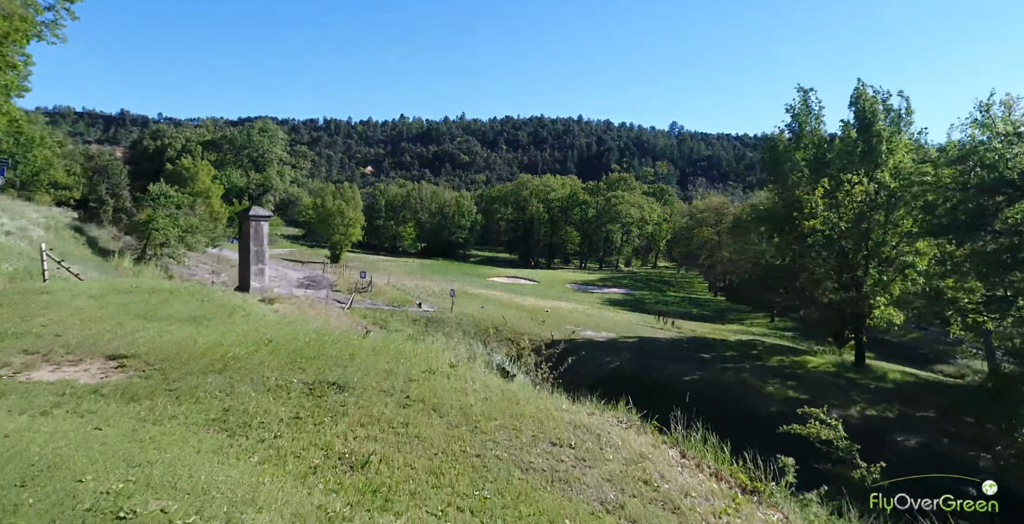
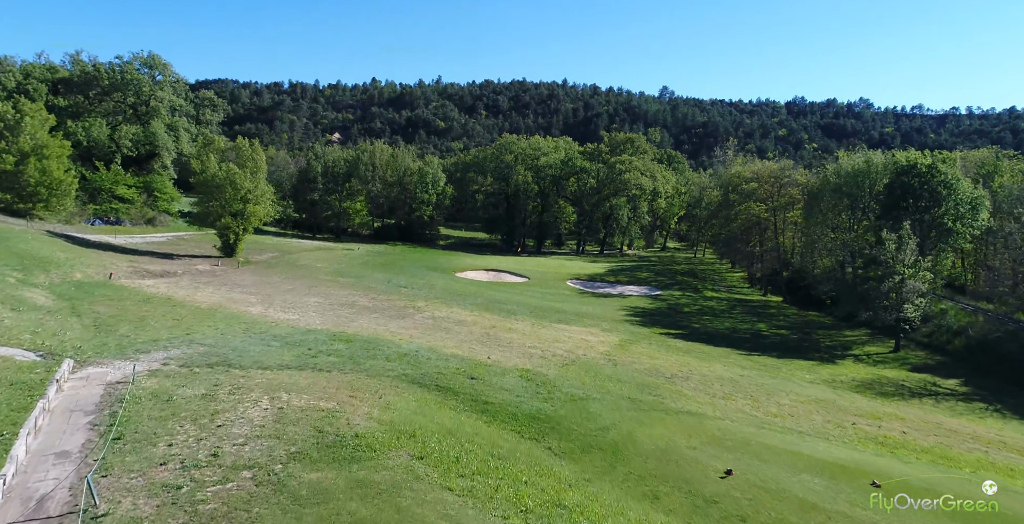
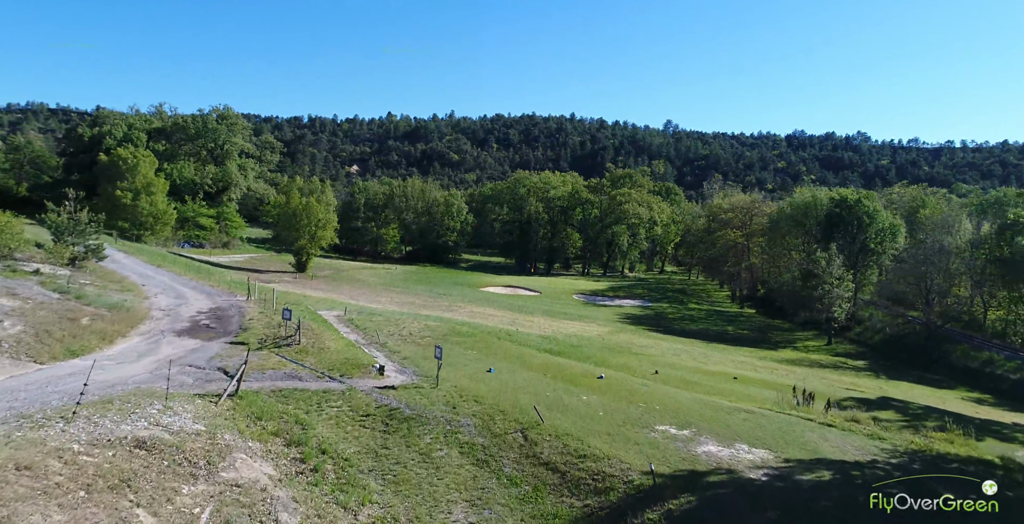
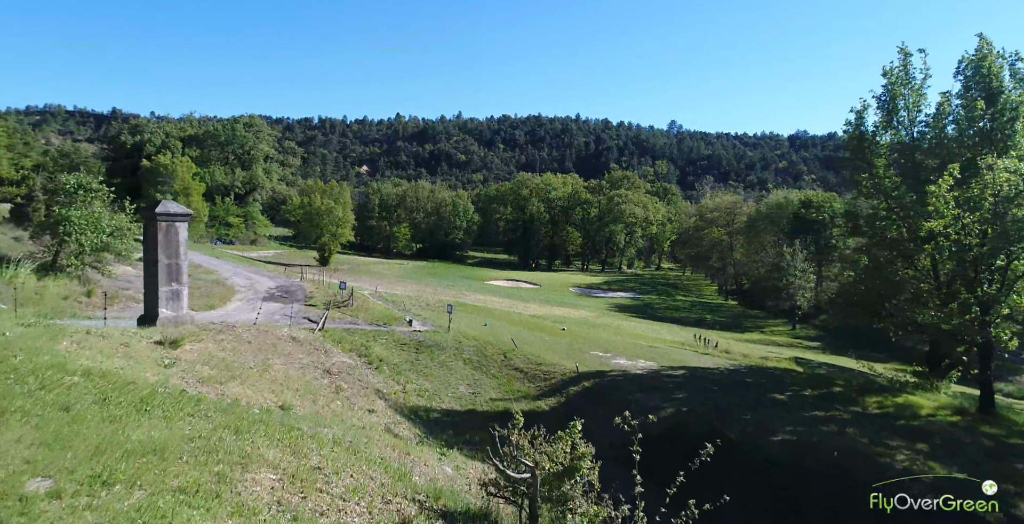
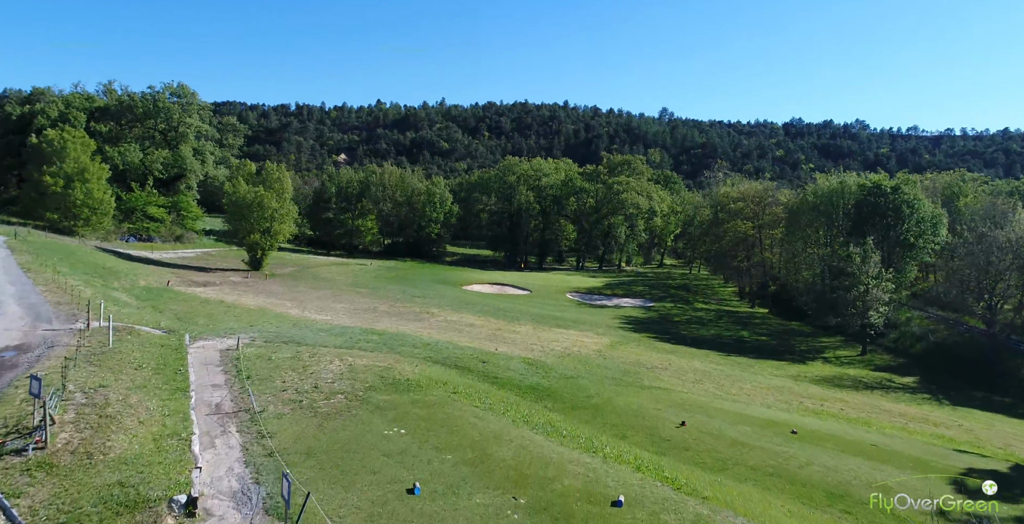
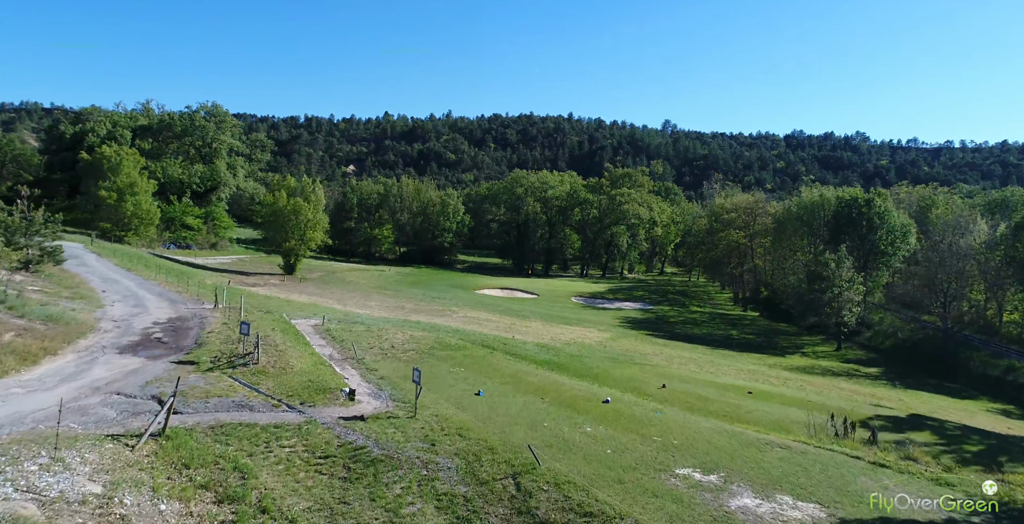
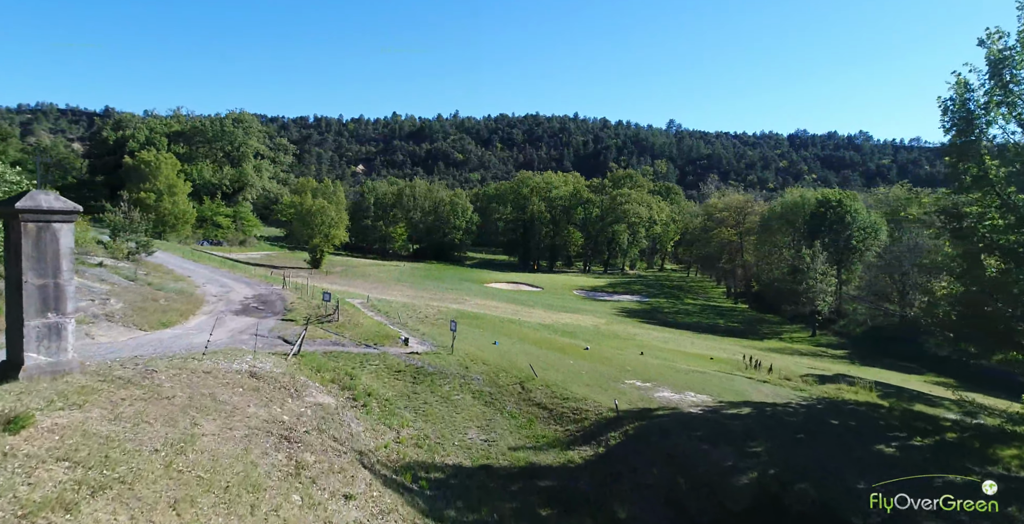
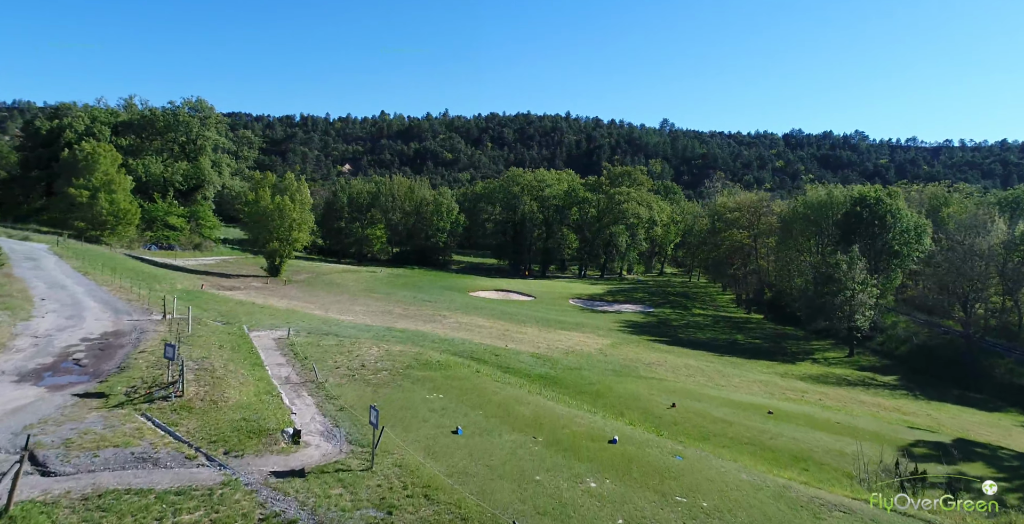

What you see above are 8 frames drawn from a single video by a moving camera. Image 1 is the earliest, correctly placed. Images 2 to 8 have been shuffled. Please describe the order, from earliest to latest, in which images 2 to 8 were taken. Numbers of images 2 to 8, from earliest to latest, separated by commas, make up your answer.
4, 7, 3, 6, 8, 5, 2
